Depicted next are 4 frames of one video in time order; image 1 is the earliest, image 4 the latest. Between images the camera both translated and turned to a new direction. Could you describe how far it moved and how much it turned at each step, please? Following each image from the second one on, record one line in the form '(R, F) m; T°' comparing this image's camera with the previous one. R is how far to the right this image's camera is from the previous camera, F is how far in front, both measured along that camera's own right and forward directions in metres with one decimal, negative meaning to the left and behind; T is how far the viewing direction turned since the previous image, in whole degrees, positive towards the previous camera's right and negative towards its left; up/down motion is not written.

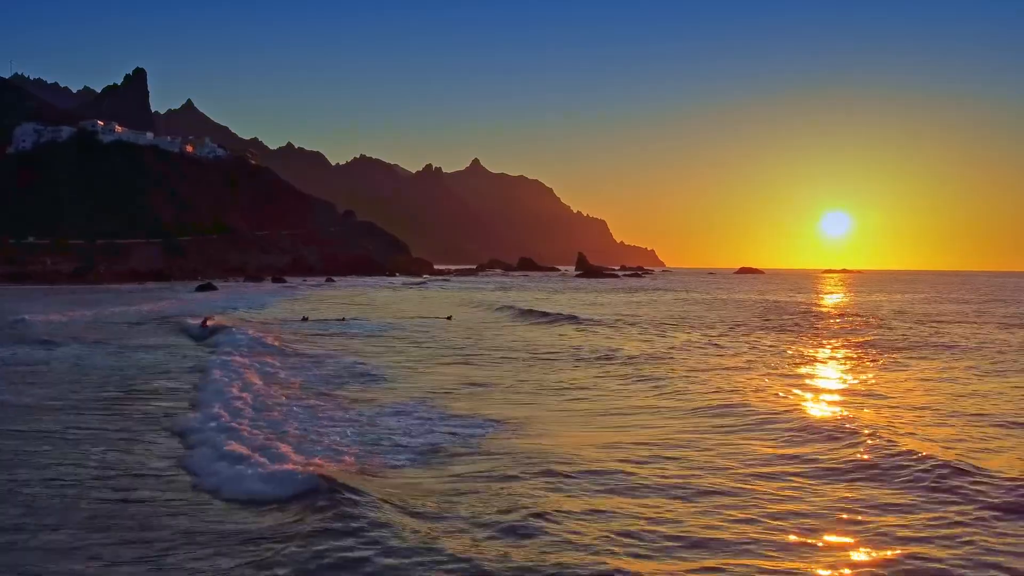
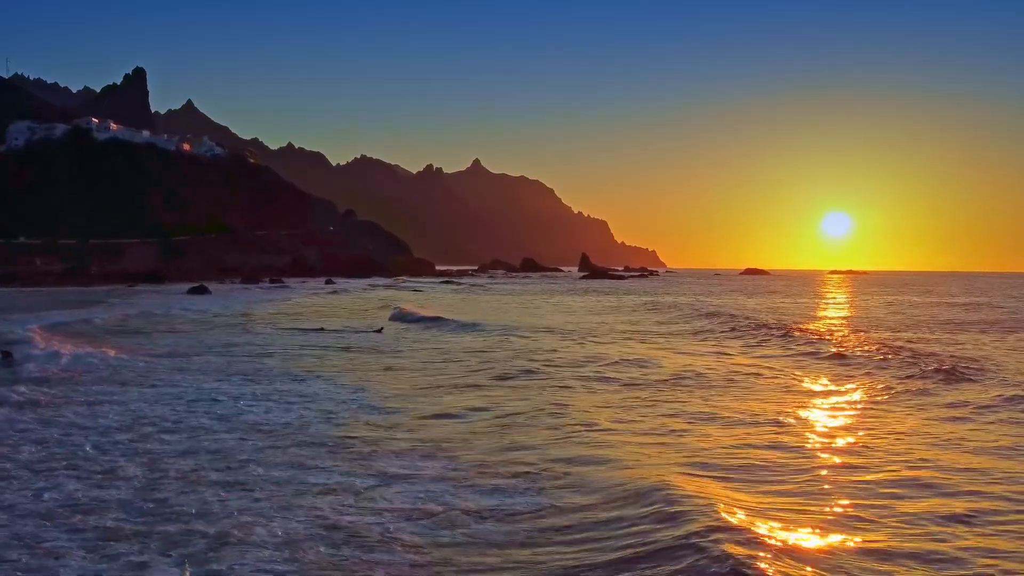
(-0.4, +1.7) m; 0°
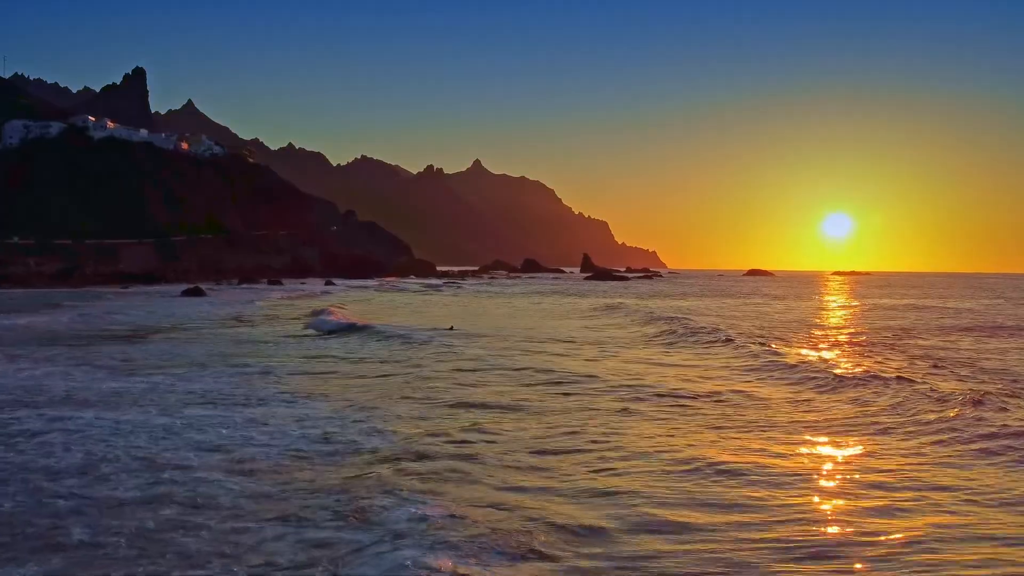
(-0.2, +1.1) m; 0°
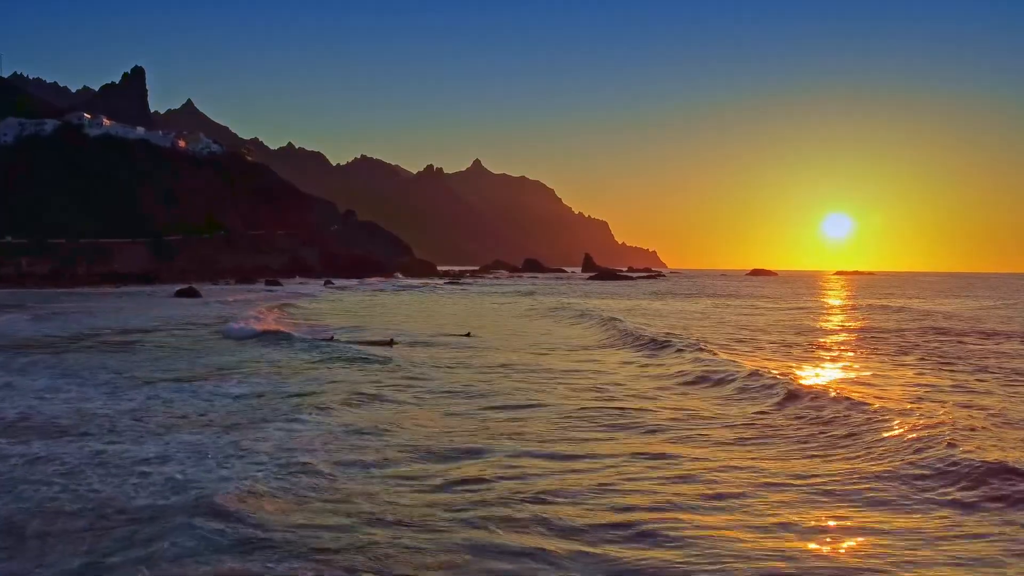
(-0.3, +1.2) m; 0°
